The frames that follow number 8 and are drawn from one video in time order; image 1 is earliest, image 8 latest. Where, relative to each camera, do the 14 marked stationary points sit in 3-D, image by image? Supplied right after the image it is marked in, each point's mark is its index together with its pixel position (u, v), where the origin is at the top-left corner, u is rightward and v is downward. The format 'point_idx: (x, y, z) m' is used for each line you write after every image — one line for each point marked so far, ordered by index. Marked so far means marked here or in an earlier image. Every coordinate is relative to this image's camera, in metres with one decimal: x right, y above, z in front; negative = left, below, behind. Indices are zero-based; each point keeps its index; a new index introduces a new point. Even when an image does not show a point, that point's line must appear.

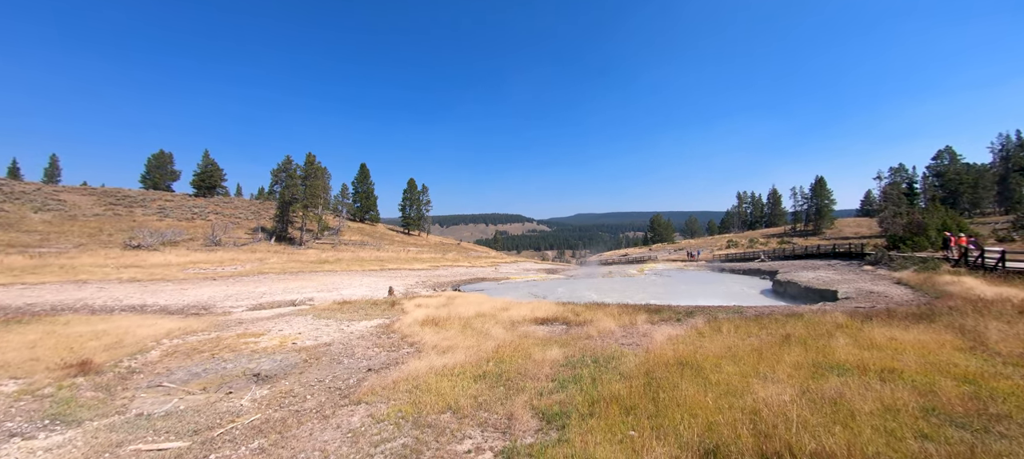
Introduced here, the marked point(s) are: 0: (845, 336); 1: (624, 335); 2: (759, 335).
0: (+12.6, -4.2, +15.5) m
1: (+4.6, -4.3, +16.7) m
2: (+9.7, -4.3, +16.3) m
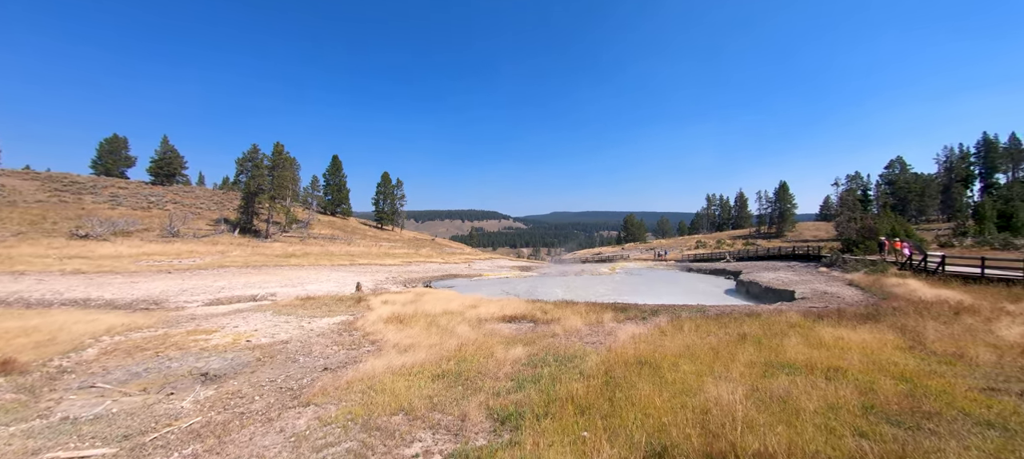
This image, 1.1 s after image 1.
0: (+11.3, -4.3, +16.1) m
1: (+3.2, -4.3, +16.9) m
2: (+8.3, -4.4, +16.7) m
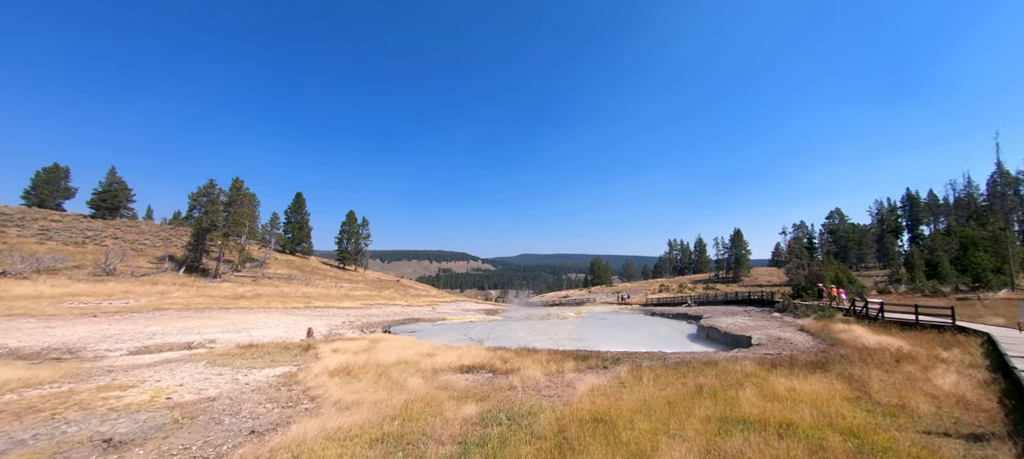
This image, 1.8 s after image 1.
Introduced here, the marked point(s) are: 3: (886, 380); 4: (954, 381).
0: (+9.6, -6.3, +16.1) m
1: (+1.4, -6.2, +16.3) m
2: (+6.6, -6.4, +16.5) m
3: (+16.5, -6.6, +18.1) m
4: (+18.8, -6.4, +17.4) m
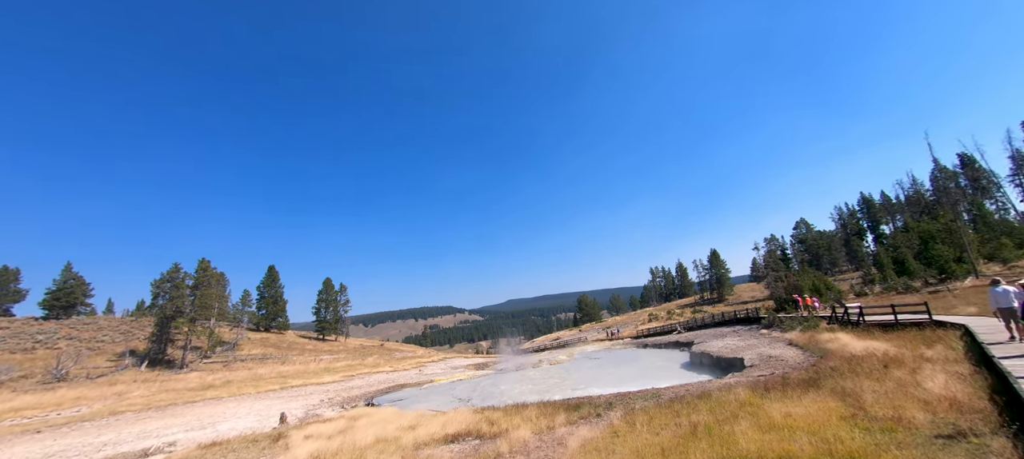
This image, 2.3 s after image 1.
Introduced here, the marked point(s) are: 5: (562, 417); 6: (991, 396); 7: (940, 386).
0: (+9.0, -7.3, +15.5) m
1: (+0.9, -8.1, +15.3) m
2: (+6.1, -7.7, +15.7) m
3: (+15.9, -6.9, +17.7) m
4: (+18.2, -6.4, +17.2) m
5: (+2.3, -8.7, +19.1) m
6: (+17.7, -6.2, +15.1) m
7: (+17.6, -6.4, +16.8) m
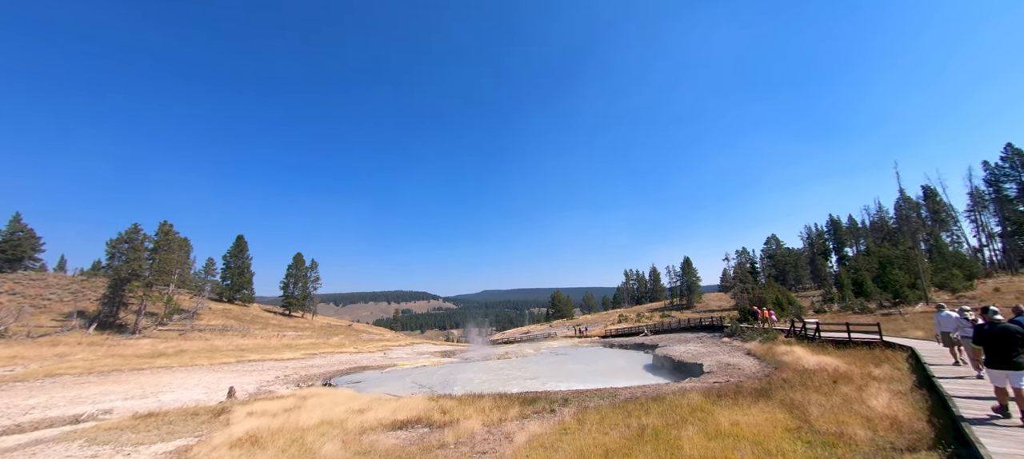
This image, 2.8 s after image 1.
0: (+7.1, -7.5, +15.6) m
1: (-1.0, -7.7, +15.0) m
2: (+4.1, -7.7, +15.7) m
3: (+13.9, -7.7, +18.1) m
4: (+16.2, -7.4, +17.7) m
5: (+0.2, -8.3, +18.9) m
6: (+15.9, -7.2, +15.6) m
7: (+15.7, -7.4, +17.3) m
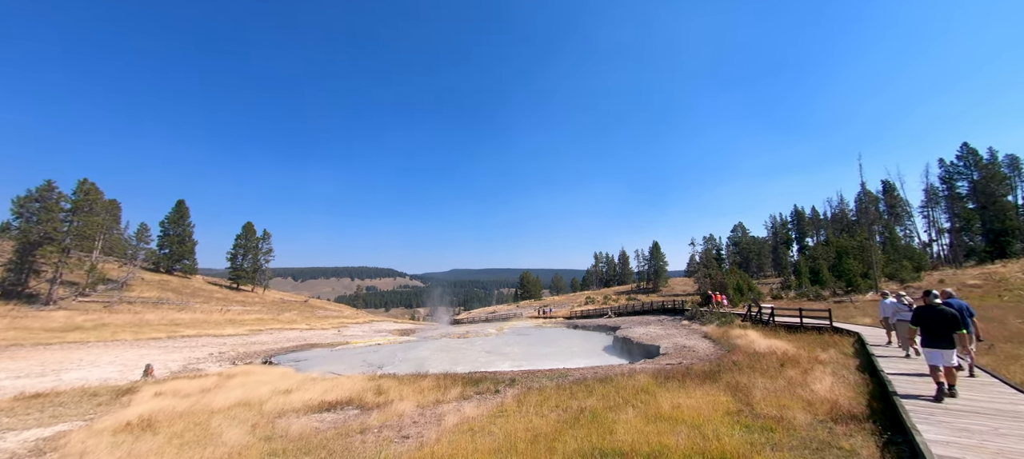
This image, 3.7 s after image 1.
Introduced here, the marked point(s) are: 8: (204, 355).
0: (+4.7, -6.6, +15.0) m
1: (-3.4, -6.6, +14.0) m
2: (+1.7, -6.7, +15.0) m
3: (+11.3, -6.9, +17.9) m
4: (+13.6, -6.7, +17.6) m
5: (-2.5, -7.1, +18.0) m
6: (+13.4, -6.5, +15.5) m
7: (+13.1, -6.7, +17.2) m
8: (-18.3, -7.5, +24.2) m
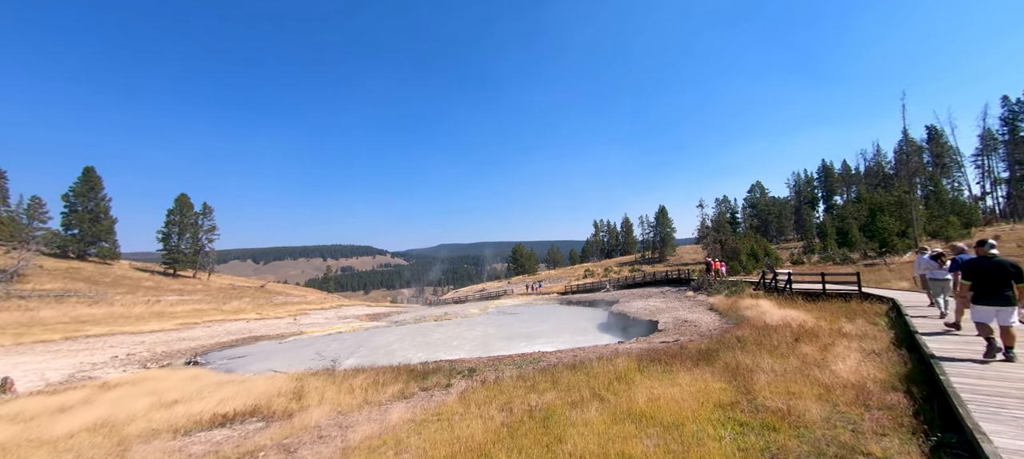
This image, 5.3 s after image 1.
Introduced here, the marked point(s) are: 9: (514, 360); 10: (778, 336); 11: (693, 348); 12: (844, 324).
0: (+2.7, -5.2, +11.9) m
1: (-5.4, -5.6, +11.3) m
2: (-0.3, -5.4, +12.0) m
3: (+9.5, -5.0, +14.5) m
4: (+11.8, -4.6, +14.1) m
5: (-4.3, -5.8, +15.3) m
6: (+11.5, -4.6, +12.0) m
7: (+11.3, -4.7, +13.7) m
8: (-19.7, -6.7, +22.1) m
9: (+0.1, -5.9, +18.3) m
10: (+11.8, -4.7, +18.2) m
11: (+8.1, -5.3, +18.1) m
12: (+14.7, -4.2, +18.1) m
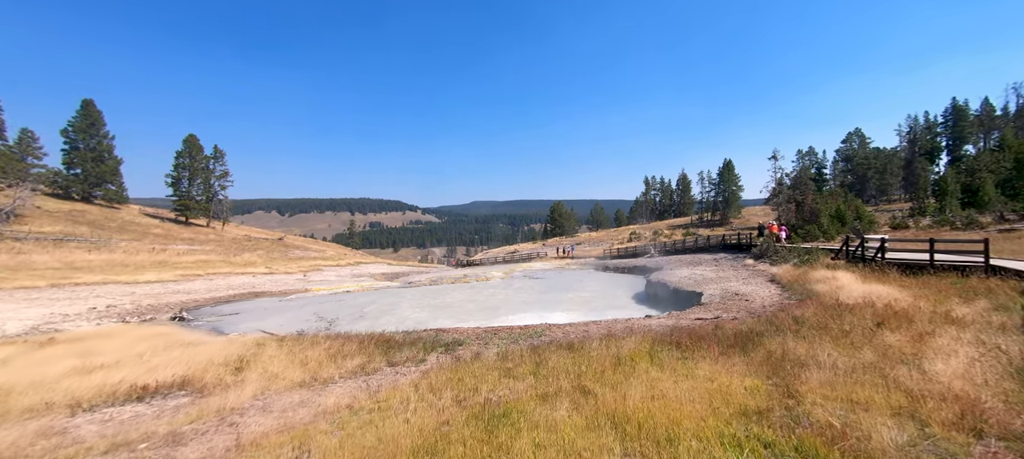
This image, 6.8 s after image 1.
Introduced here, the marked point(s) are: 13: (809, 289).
0: (+1.5, -3.9, +9.2) m
1: (-6.6, -4.3, +9.9) m
2: (-1.4, -4.1, +9.8) m
3: (+8.6, -3.6, +10.6) m
4: (+10.8, -3.3, +9.8) m
5: (-4.8, -4.2, +13.6) m
6: (+10.2, -3.4, +7.8) m
7: (+10.2, -3.4, +9.5) m
8: (-19.0, -4.3, +22.9) m
9: (0.0, -4.0, +15.9) m
10: (+11.5, -3.0, +13.8) m
11: (+7.8, -3.6, +14.4) m
12: (+14.3, -2.5, +13.2) m
13: (+13.4, -2.7, +18.5) m
